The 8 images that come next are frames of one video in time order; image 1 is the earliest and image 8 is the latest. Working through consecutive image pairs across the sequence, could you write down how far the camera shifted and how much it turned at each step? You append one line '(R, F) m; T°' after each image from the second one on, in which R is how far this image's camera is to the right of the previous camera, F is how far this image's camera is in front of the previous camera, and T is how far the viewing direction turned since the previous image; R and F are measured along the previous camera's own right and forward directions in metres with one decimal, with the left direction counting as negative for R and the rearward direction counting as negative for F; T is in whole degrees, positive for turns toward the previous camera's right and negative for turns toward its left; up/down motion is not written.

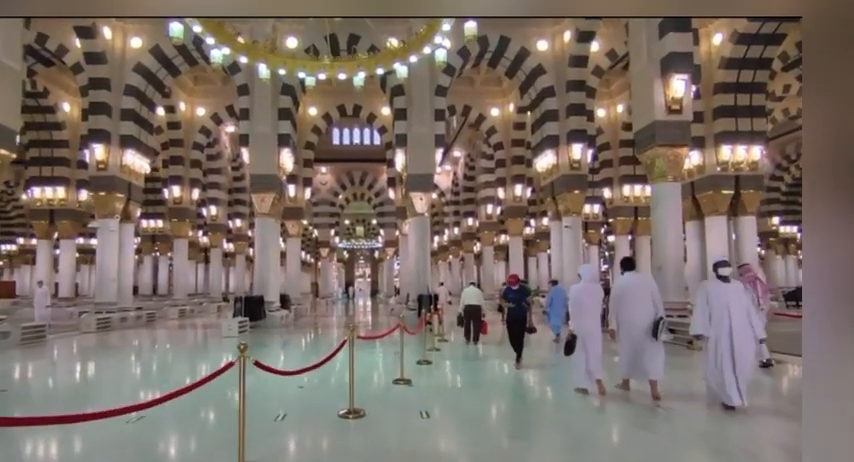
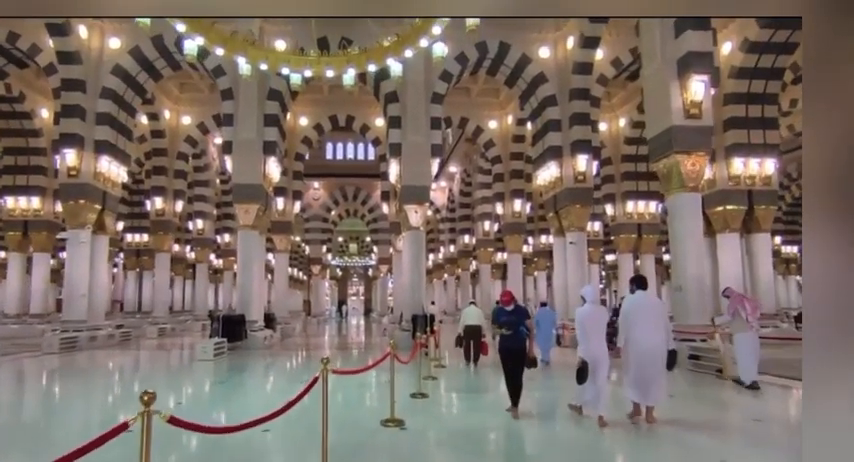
(0.0, +0.9) m; +1°
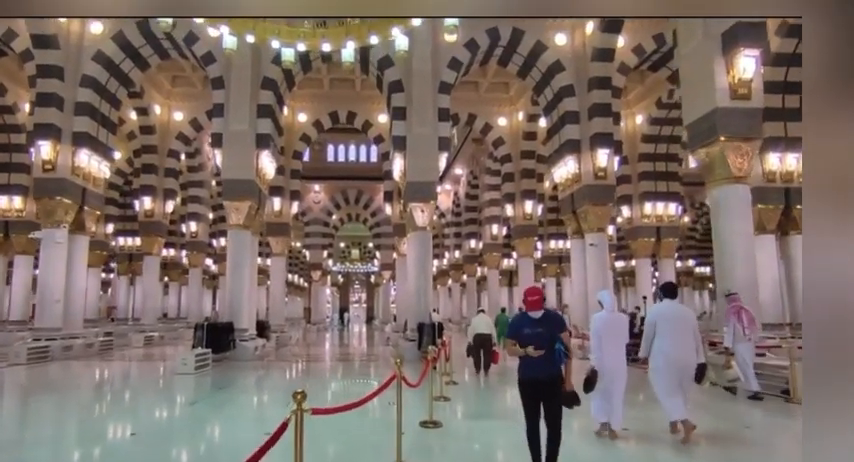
(-0.1, +1.1) m; 0°
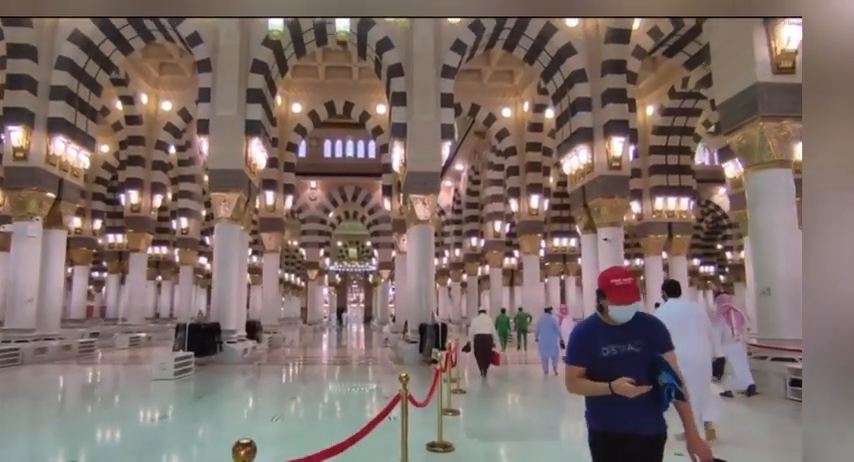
(-0.1, +0.8) m; 0°
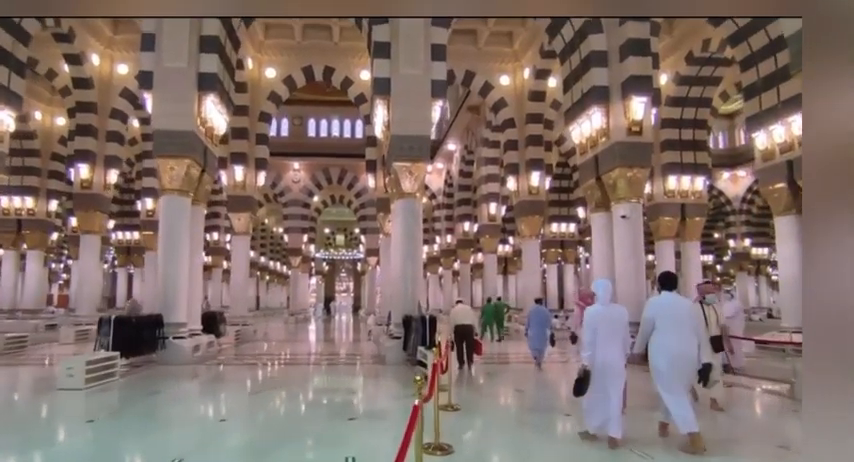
(+0.1, +1.7) m; +1°
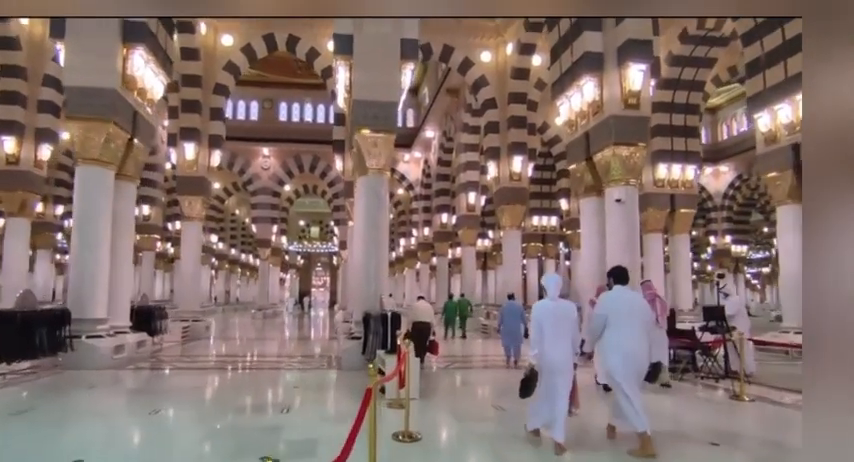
(+0.2, +1.3) m; +2°
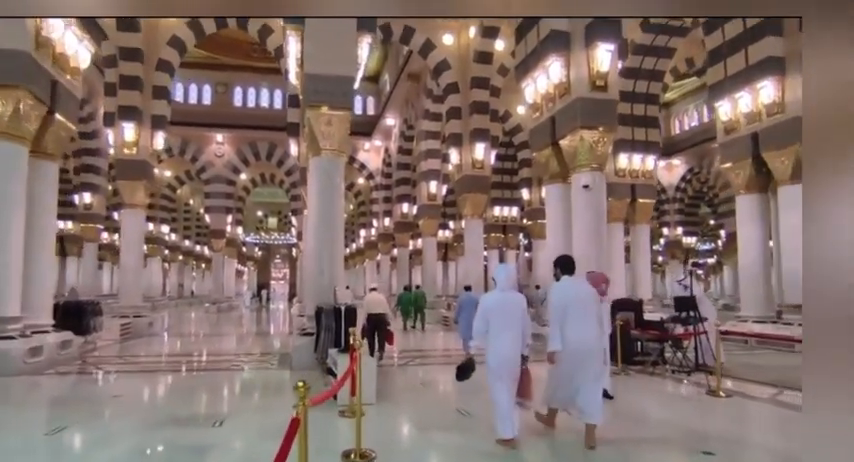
(0.0, +0.5) m; +4°
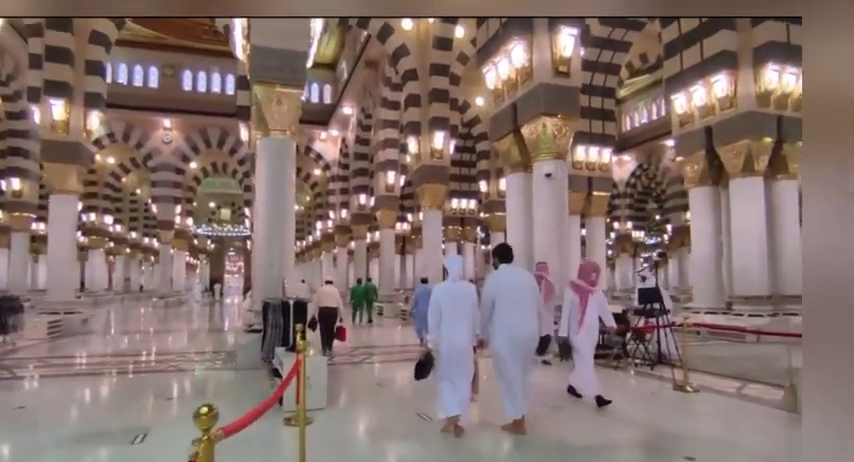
(0.0, +0.4) m; +4°
